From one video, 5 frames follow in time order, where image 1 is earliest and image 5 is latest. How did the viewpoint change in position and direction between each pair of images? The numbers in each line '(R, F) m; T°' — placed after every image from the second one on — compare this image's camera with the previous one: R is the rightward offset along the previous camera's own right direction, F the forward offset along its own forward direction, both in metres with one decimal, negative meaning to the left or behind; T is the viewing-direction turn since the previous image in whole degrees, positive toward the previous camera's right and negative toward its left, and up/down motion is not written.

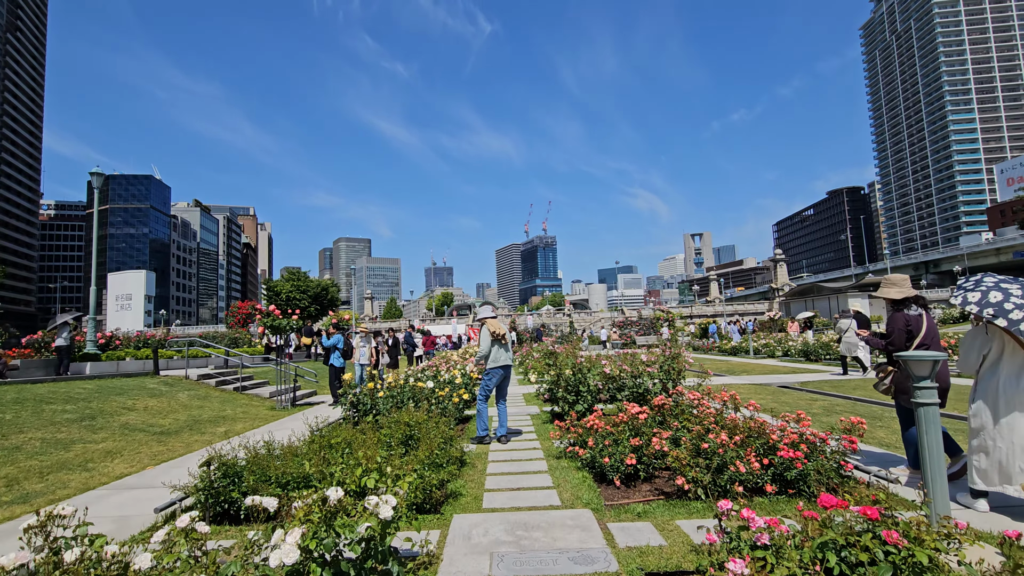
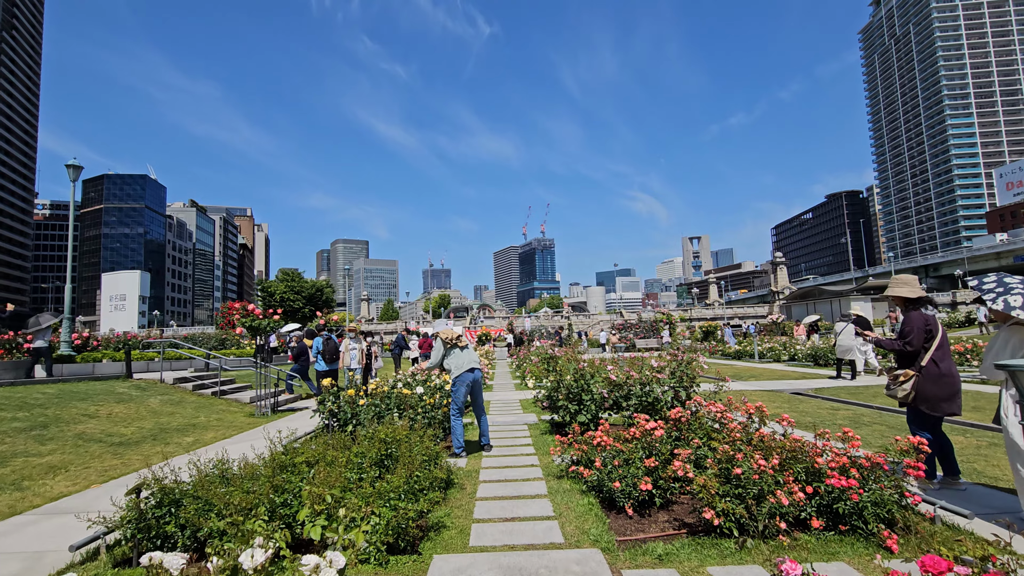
(0.0, +0.7) m; 0°
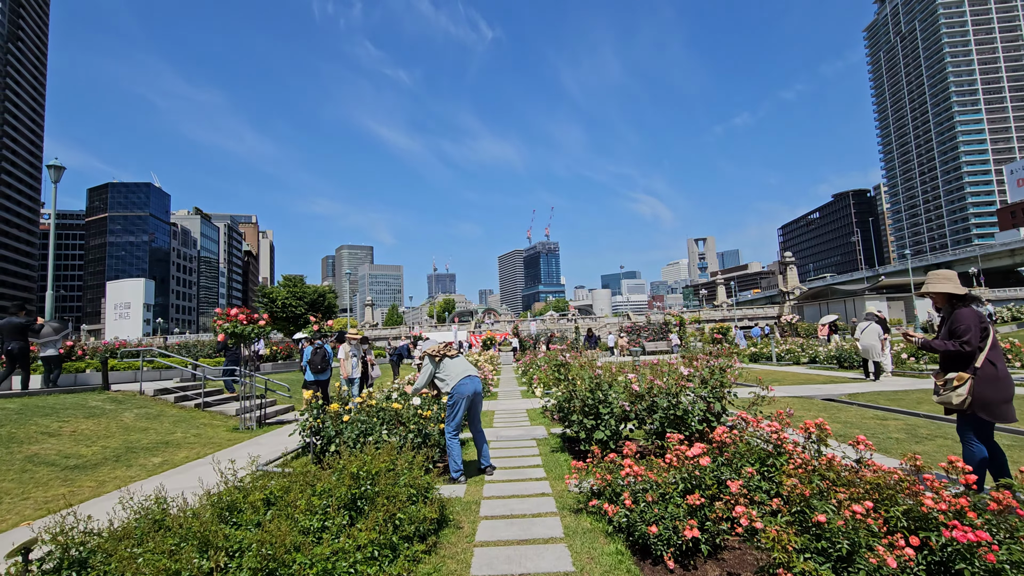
(0.0, +0.9) m; -1°
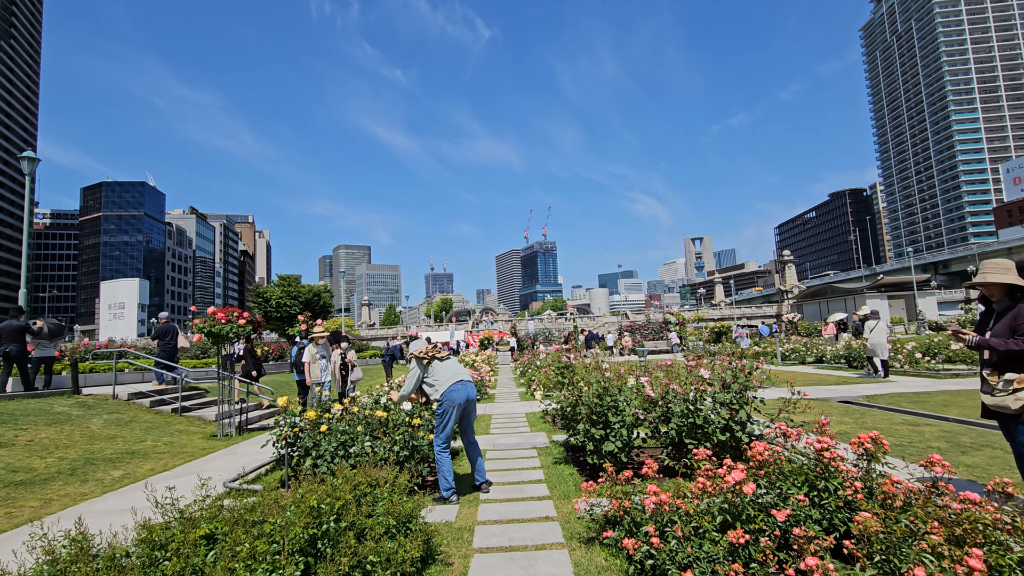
(0.0, +0.6) m; 0°
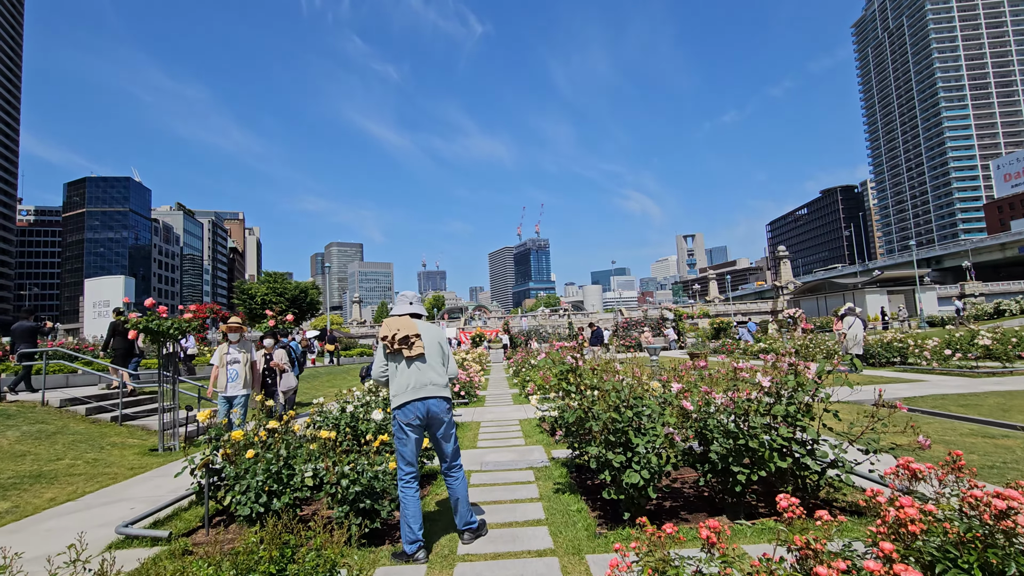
(0.0, +1.2) m; +1°
